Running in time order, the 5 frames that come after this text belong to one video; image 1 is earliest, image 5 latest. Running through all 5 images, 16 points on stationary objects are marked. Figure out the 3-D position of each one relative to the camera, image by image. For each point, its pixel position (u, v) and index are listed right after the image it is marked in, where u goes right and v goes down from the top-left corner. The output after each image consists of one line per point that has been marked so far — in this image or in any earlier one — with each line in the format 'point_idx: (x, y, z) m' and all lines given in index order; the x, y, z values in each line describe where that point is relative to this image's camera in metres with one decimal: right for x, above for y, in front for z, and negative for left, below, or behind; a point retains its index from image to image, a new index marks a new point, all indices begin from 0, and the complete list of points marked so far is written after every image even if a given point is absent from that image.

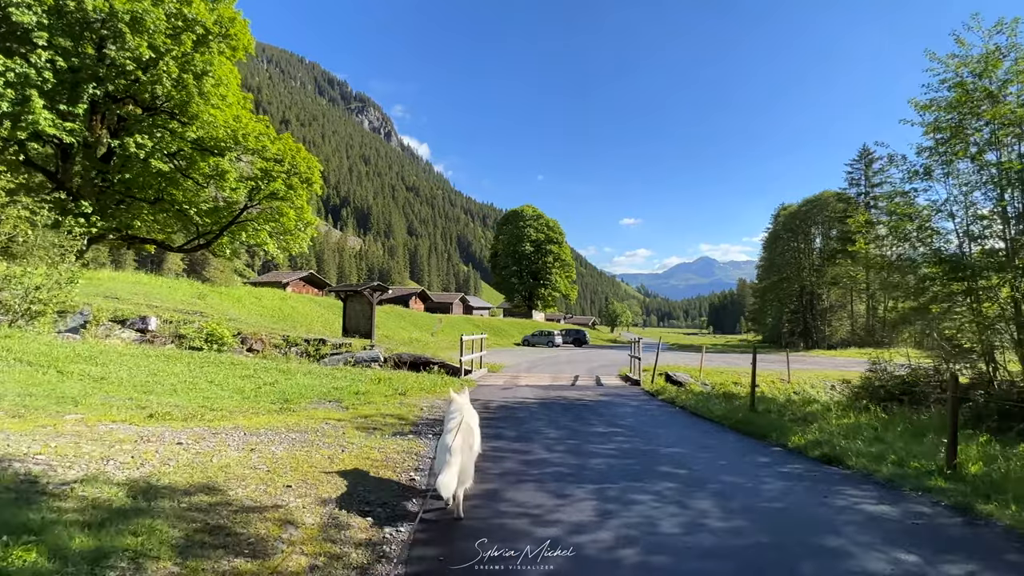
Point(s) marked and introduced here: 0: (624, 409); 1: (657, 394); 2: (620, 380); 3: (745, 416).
0: (+2.3, -2.5, +10.4) m
1: (+3.5, -2.6, +12.6) m
2: (+3.6, -3.1, +17.3) m
3: (+4.3, -2.4, +9.5) m
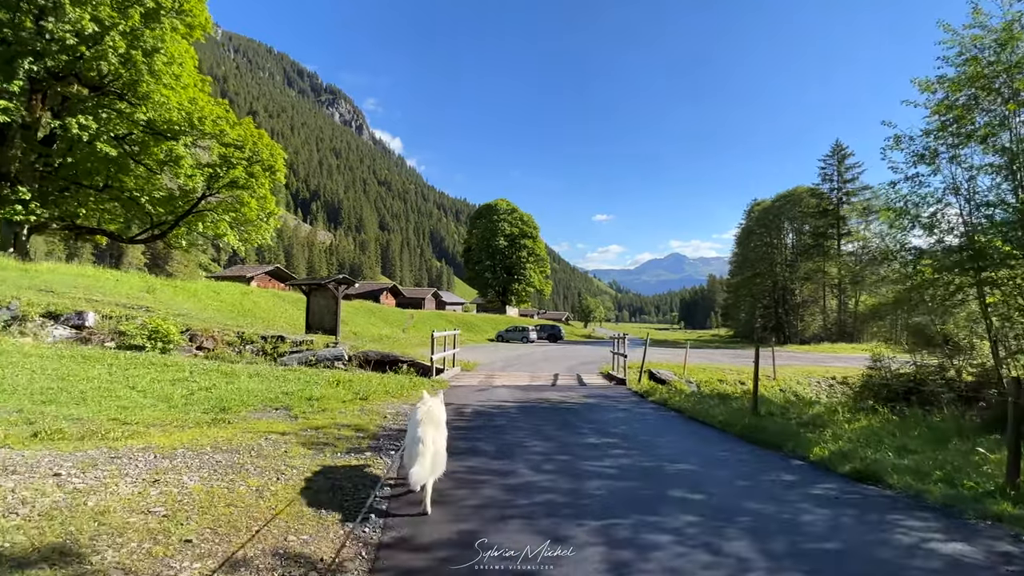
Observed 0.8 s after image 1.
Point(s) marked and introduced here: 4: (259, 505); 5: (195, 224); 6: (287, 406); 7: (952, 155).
0: (+1.9, -2.3, +9.3) m
1: (+3.0, -2.4, +11.5) m
2: (+2.8, -2.9, +16.3) m
3: (+3.9, -2.2, +8.6) m
4: (-2.1, -1.8, +4.3) m
5: (-11.7, +2.4, +19.0) m
6: (-3.7, -1.9, +8.5) m
7: (+9.4, +2.8, +11.0) m
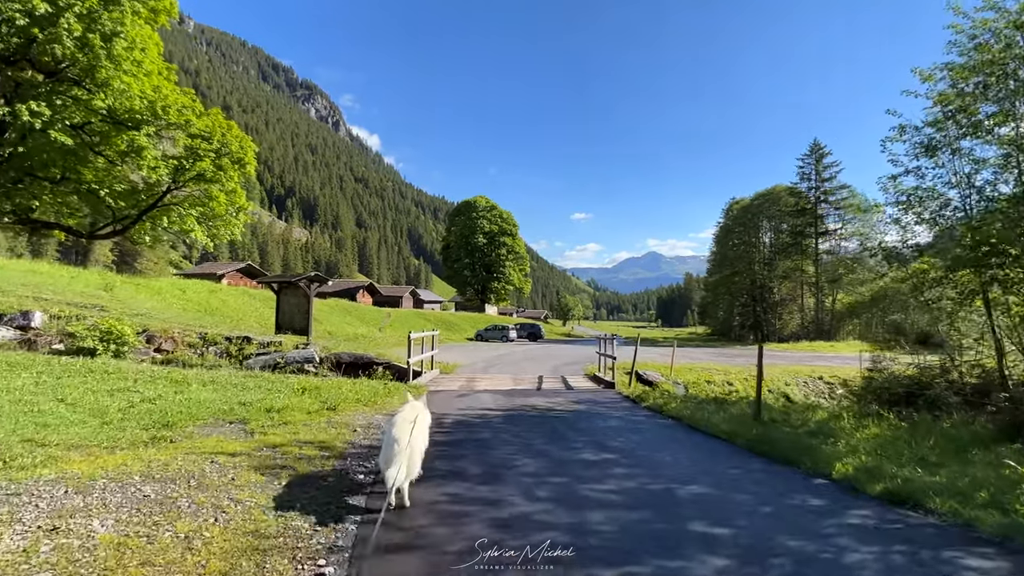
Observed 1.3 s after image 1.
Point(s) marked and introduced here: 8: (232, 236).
0: (+1.6, -2.3, +8.6) m
1: (+2.7, -2.4, +10.8) m
2: (+2.3, -2.8, +15.6) m
3: (+3.7, -2.2, +7.9) m
4: (-2.1, -1.8, +3.4) m
5: (-12.3, +2.4, +17.7) m
6: (-3.9, -1.9, +7.5) m
7: (+9.1, +2.9, +10.6) m
8: (-10.7, +2.1, +19.4) m
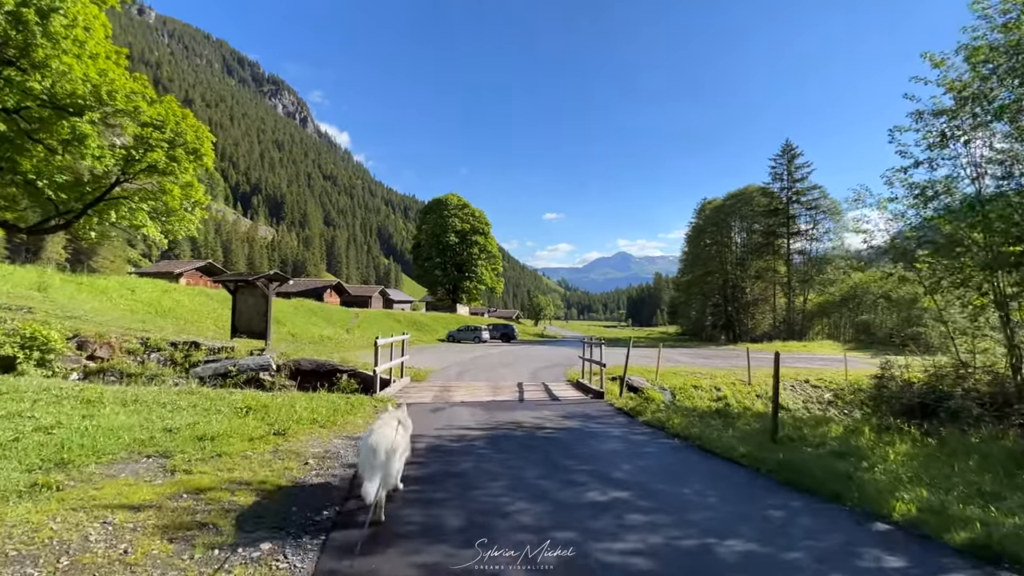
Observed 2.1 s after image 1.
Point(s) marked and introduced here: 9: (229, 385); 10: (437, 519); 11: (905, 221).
0: (+1.4, -2.3, +7.4) m
1: (+2.3, -2.4, +9.7) m
2: (+1.7, -2.8, +14.5) m
3: (+3.5, -2.2, +6.9) m
4: (-2.1, -1.8, +2.0) m
5: (-13.0, +2.5, +15.7) m
6: (-4.1, -1.9, +6.0) m
7: (+8.7, +2.9, +9.8) m
8: (-11.5, +2.1, +17.5) m
9: (-7.8, -2.7, +14.2) m
10: (-0.7, -2.0, +4.6) m
11: (+8.7, +1.3, +11.3) m
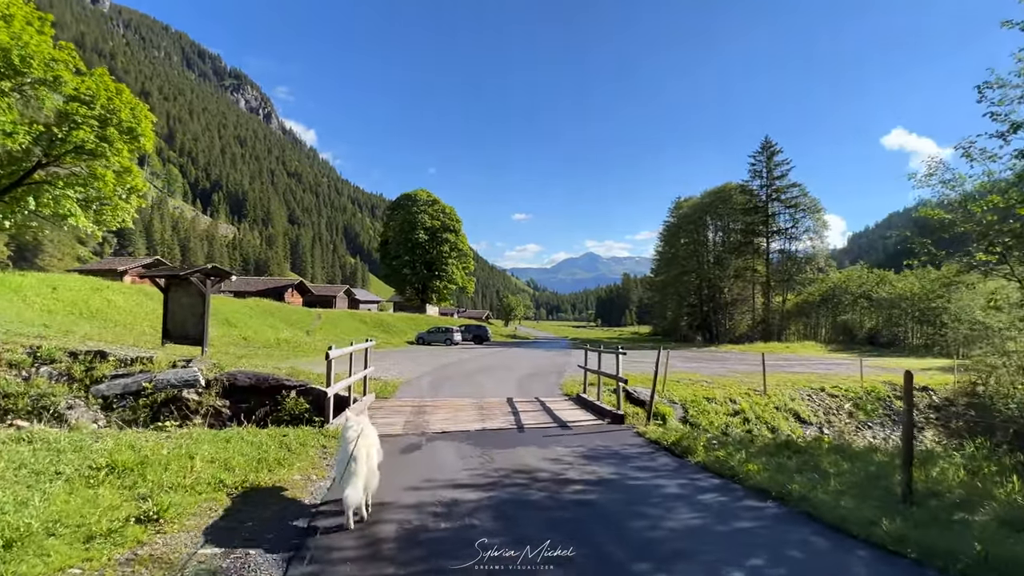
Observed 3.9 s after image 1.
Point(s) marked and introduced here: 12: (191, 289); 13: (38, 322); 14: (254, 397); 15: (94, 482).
0: (+1.6, -2.2, +4.9) m
1: (+2.4, -2.3, +7.2) m
2: (+1.5, -2.7, +11.9) m
3: (+3.7, -2.1, +4.5) m
4: (-1.6, -1.7, -0.7) m
5: (-13.3, +2.6, +12.3) m
6: (-3.8, -1.8, +3.2) m
7: (+8.8, +2.9, +7.7) m
8: (-11.9, +2.2, +14.2) m
9: (-8.0, -2.6, +11.1) m
10: (-0.3, -1.9, +1.9) m
11: (+8.7, +1.4, +9.2) m
12: (-11.0, 0.0, +17.7) m
13: (-17.1, -1.2, +18.8) m
14: (-5.8, -2.4, +11.7) m
15: (-3.8, -1.8, +4.8) m
